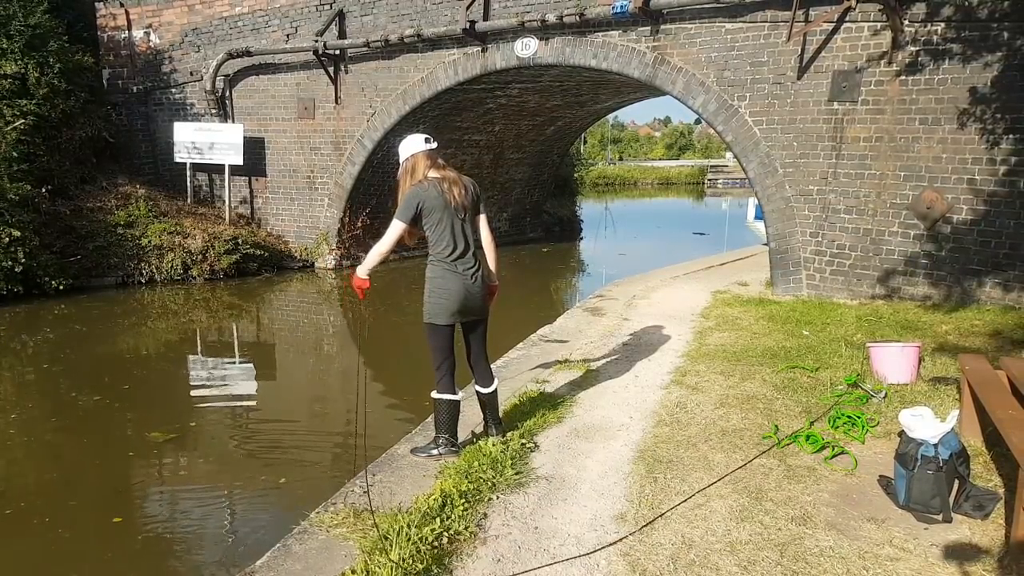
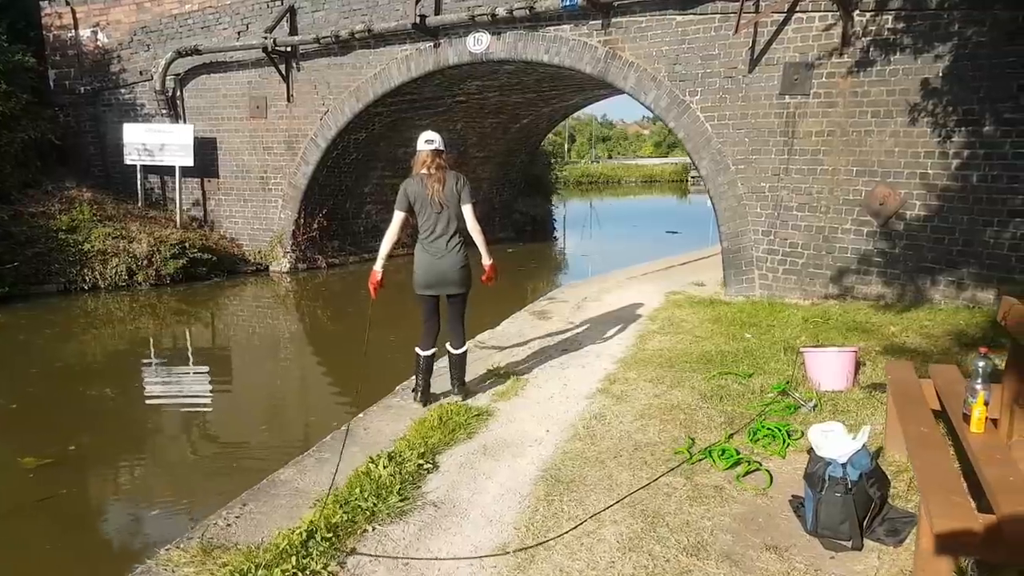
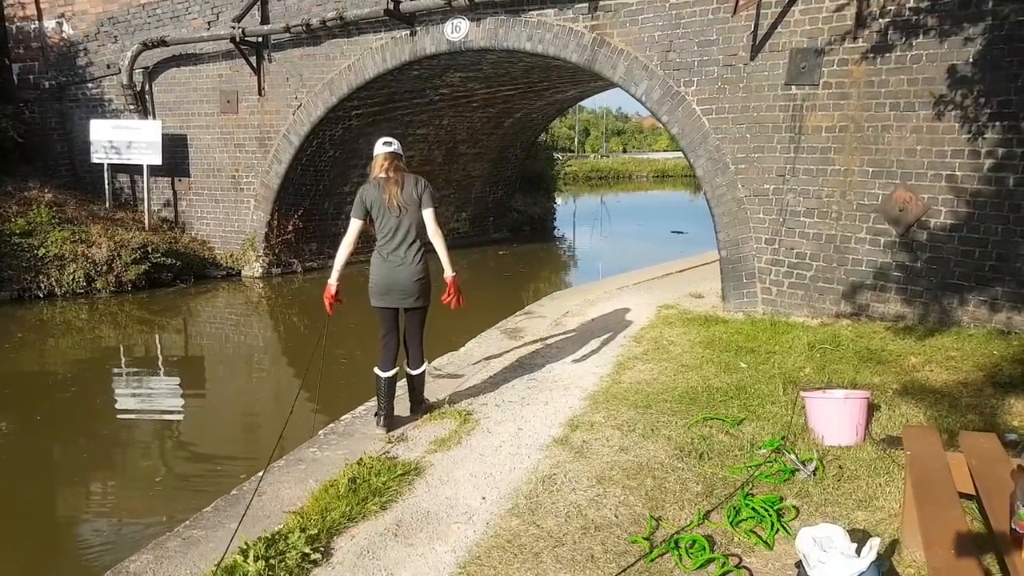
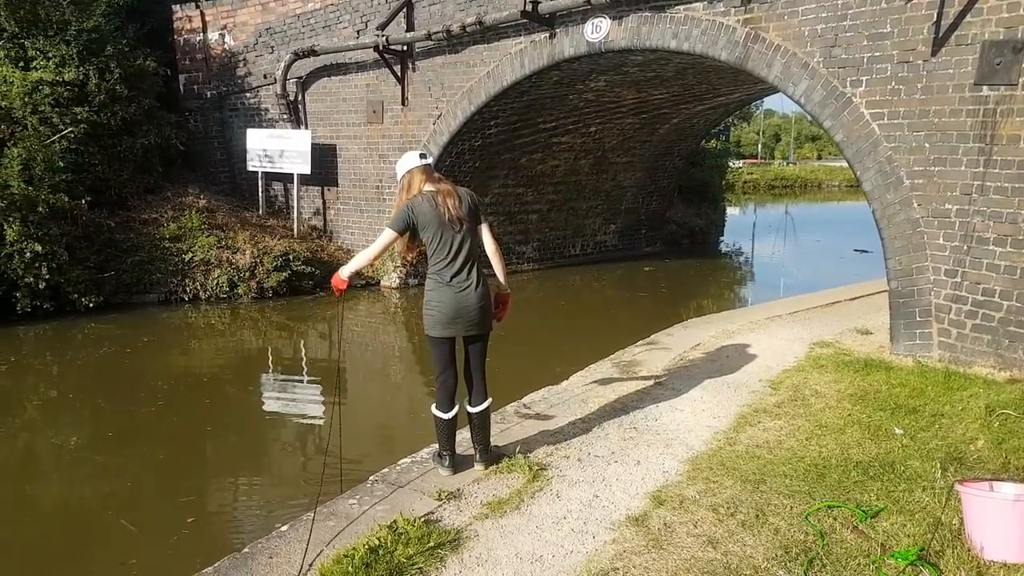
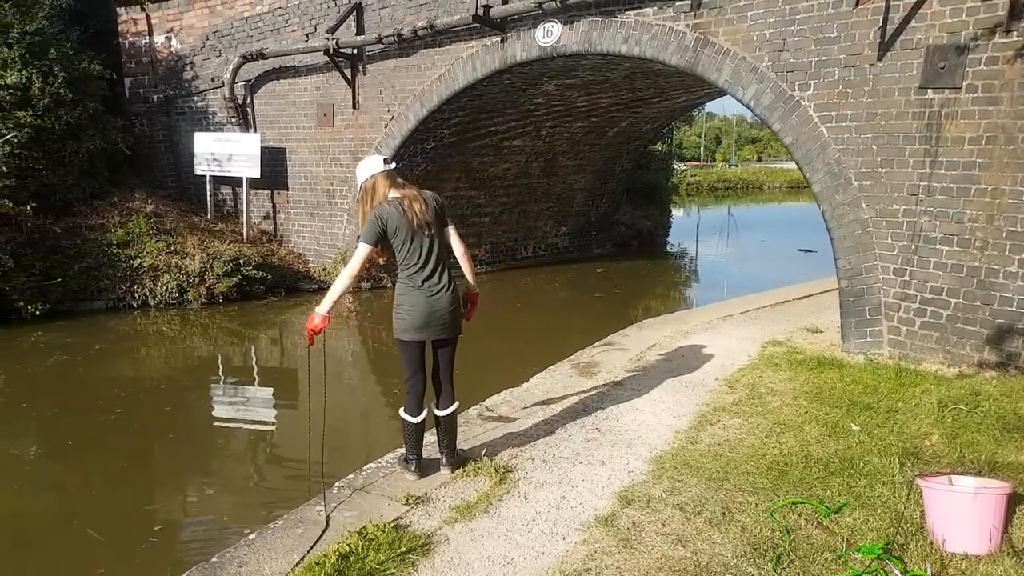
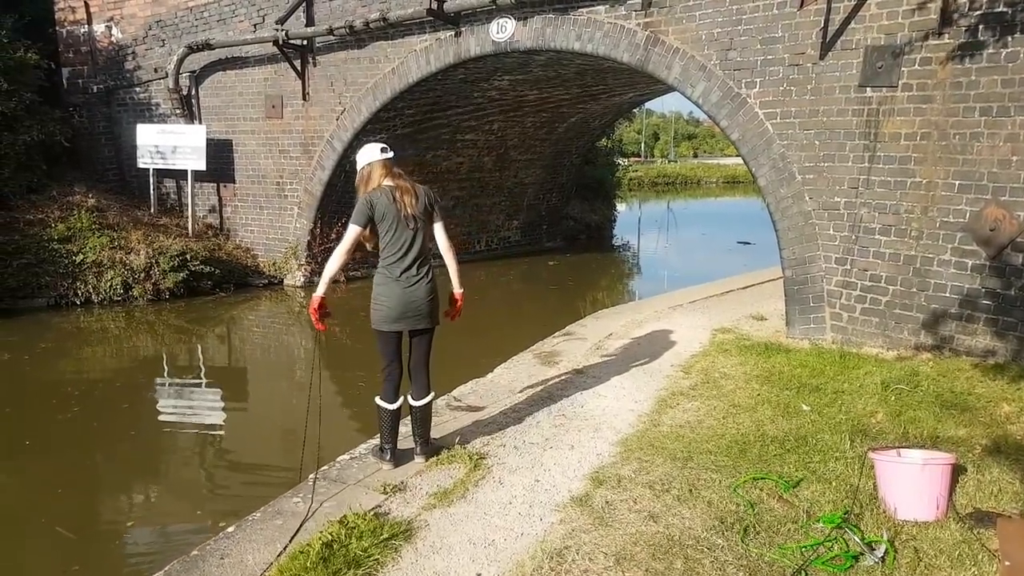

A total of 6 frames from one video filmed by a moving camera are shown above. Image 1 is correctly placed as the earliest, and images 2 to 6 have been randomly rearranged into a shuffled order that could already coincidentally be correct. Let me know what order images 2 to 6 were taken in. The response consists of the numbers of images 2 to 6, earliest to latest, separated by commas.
2, 3, 6, 5, 4
